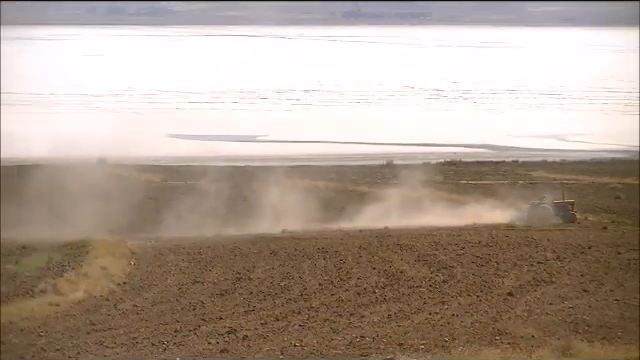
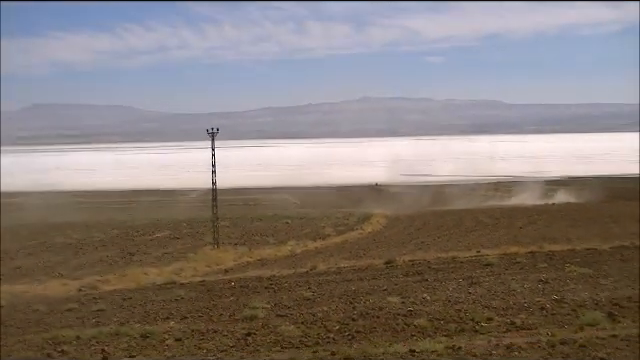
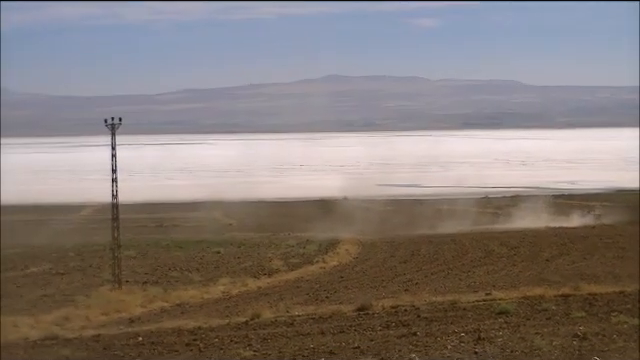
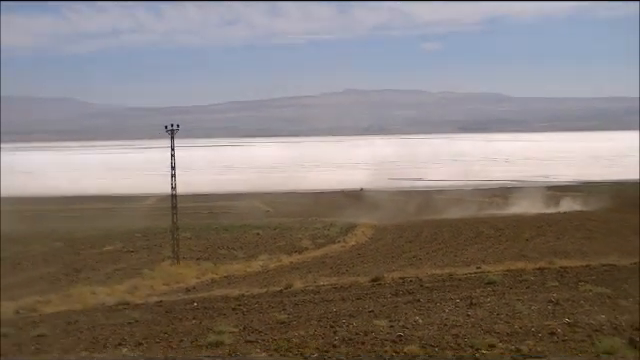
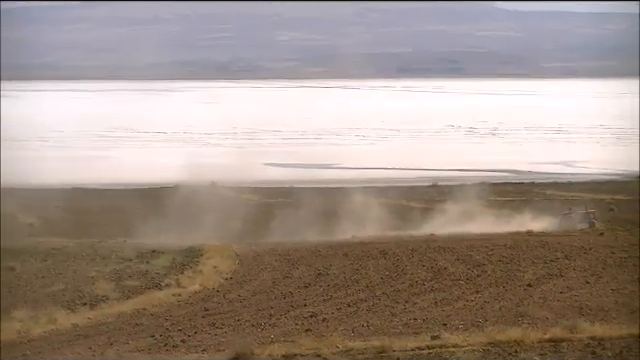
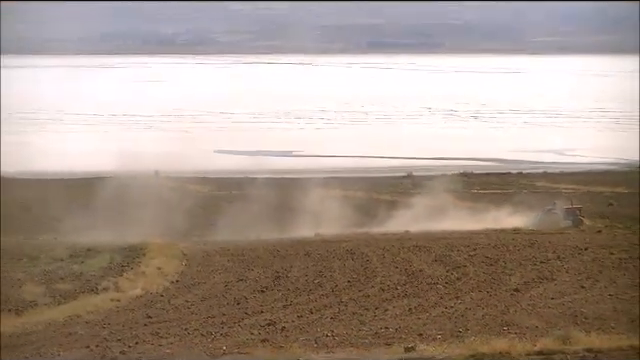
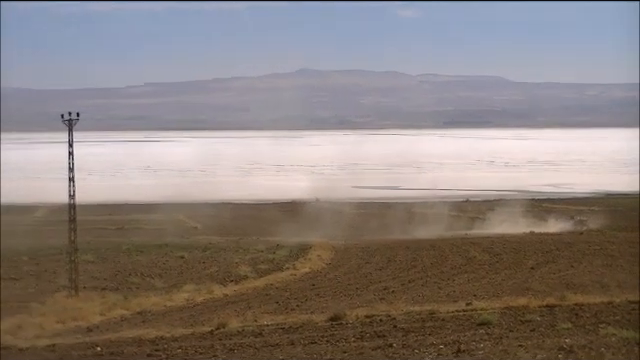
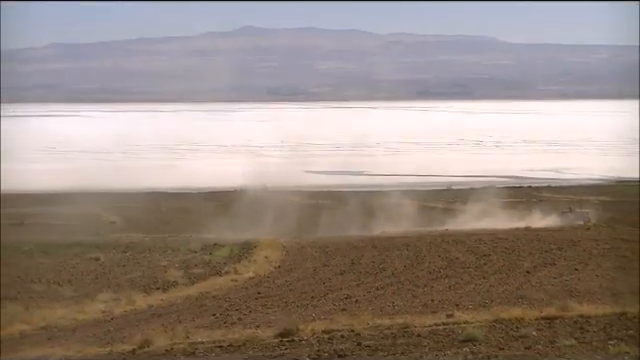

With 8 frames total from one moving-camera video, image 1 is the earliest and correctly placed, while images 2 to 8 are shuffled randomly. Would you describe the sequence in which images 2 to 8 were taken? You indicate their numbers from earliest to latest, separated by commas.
6, 5, 8, 7, 3, 4, 2
